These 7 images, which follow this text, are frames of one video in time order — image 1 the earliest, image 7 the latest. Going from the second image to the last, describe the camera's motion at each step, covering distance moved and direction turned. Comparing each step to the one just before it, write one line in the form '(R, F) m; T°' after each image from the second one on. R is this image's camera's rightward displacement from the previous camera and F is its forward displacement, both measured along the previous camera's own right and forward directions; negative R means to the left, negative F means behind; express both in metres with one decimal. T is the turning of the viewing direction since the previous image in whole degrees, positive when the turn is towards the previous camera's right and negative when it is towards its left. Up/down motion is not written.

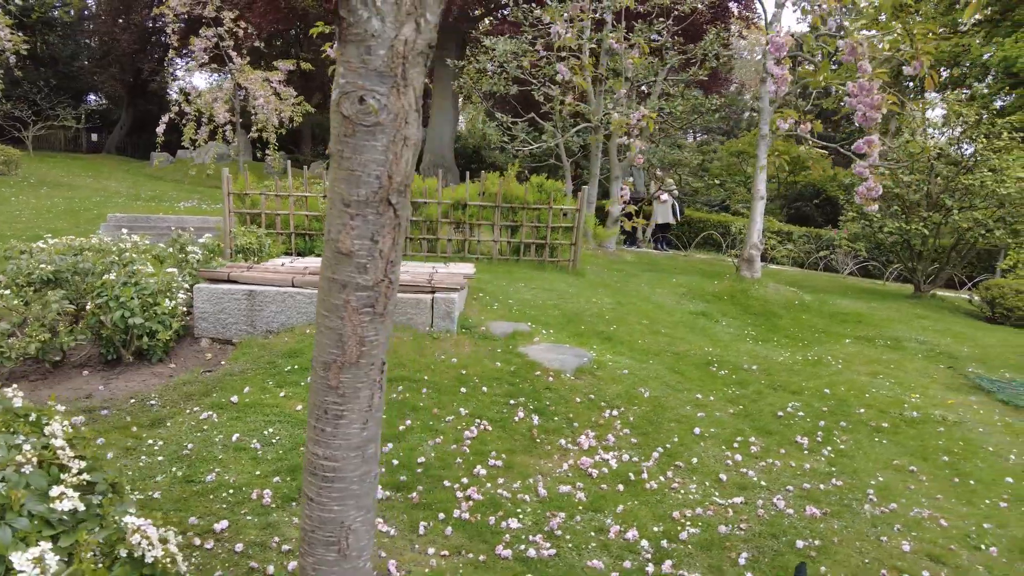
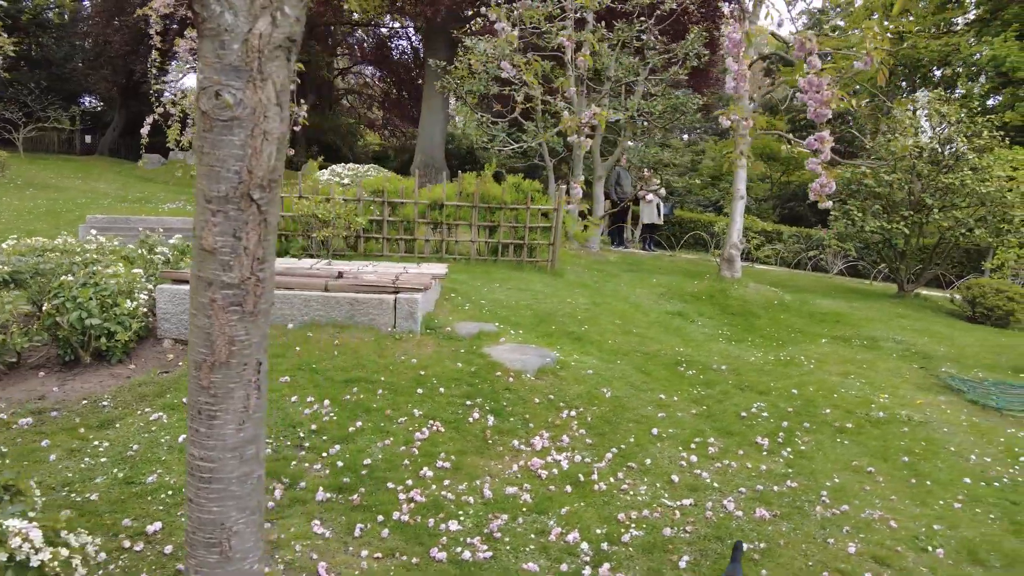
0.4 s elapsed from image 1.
(+0.3, 0.0) m; 0°
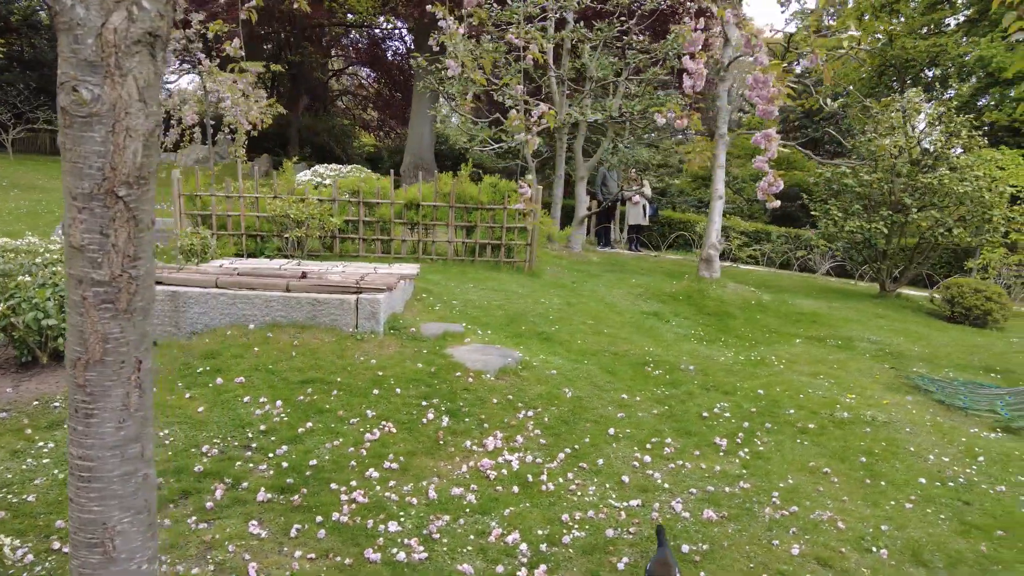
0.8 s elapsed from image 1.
(+0.3, 0.0) m; 0°
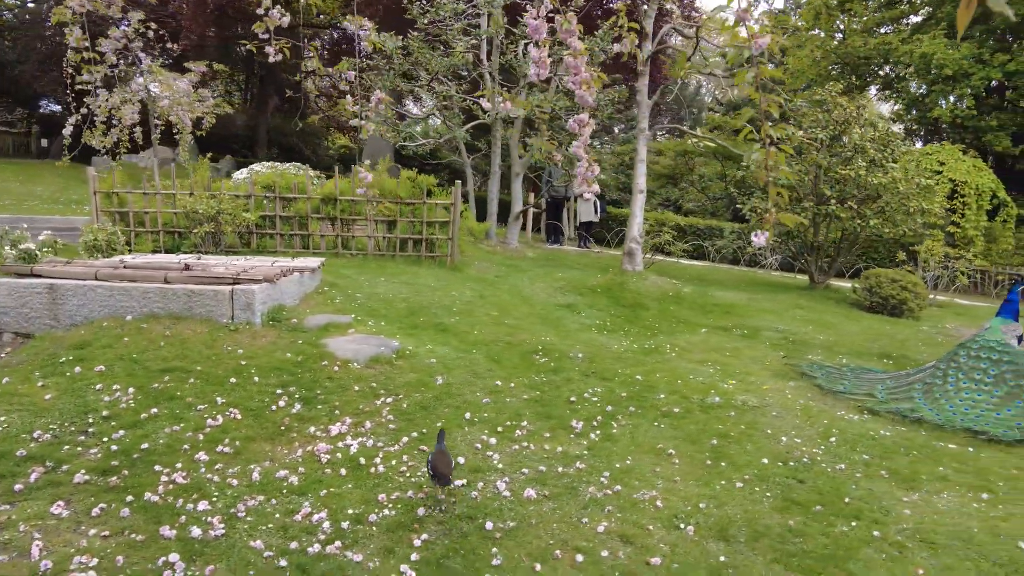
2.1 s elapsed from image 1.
(+1.0, -0.1) m; +1°
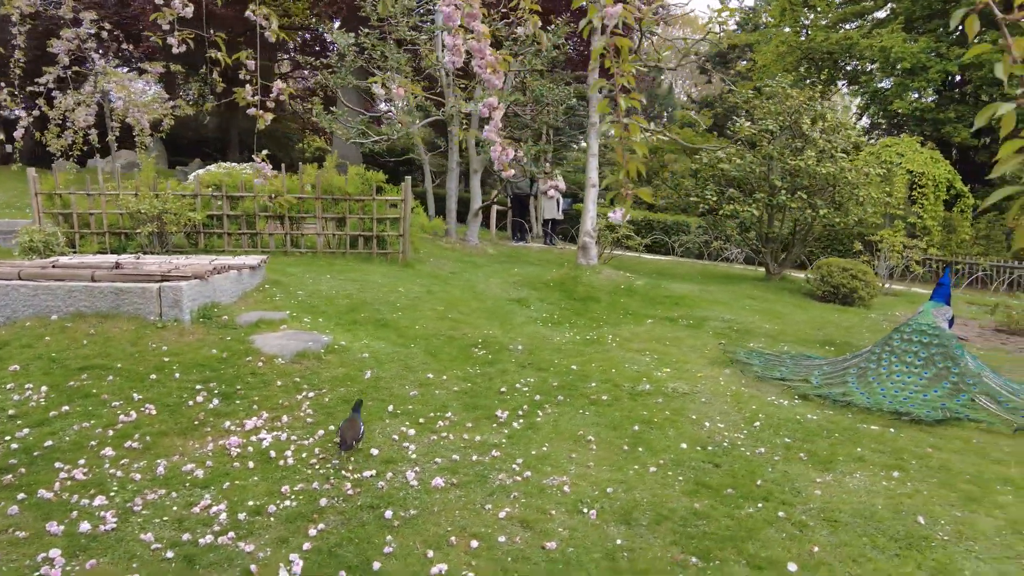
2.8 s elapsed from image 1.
(+0.5, 0.0) m; +1°
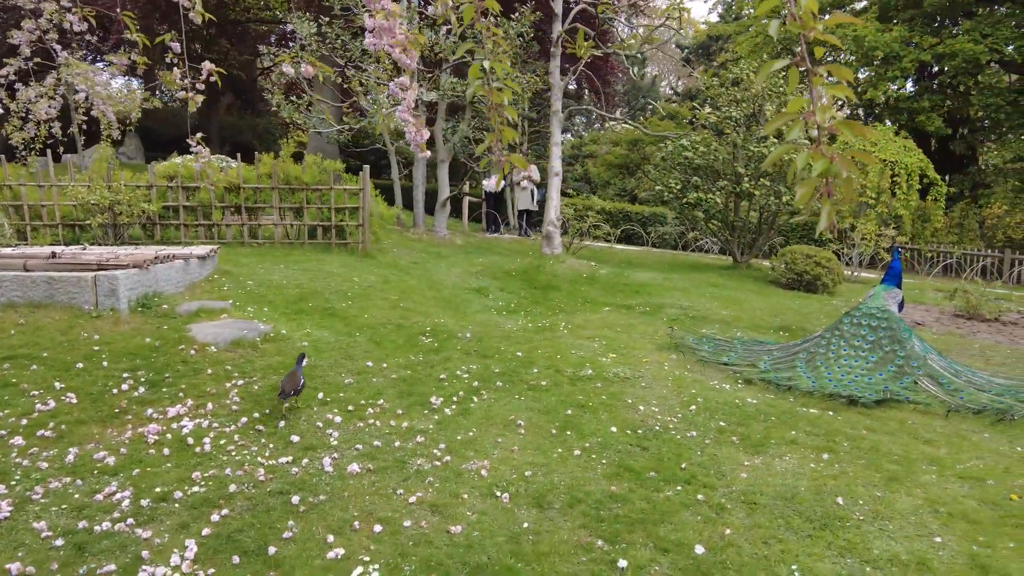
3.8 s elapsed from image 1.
(+0.5, +0.1) m; +1°
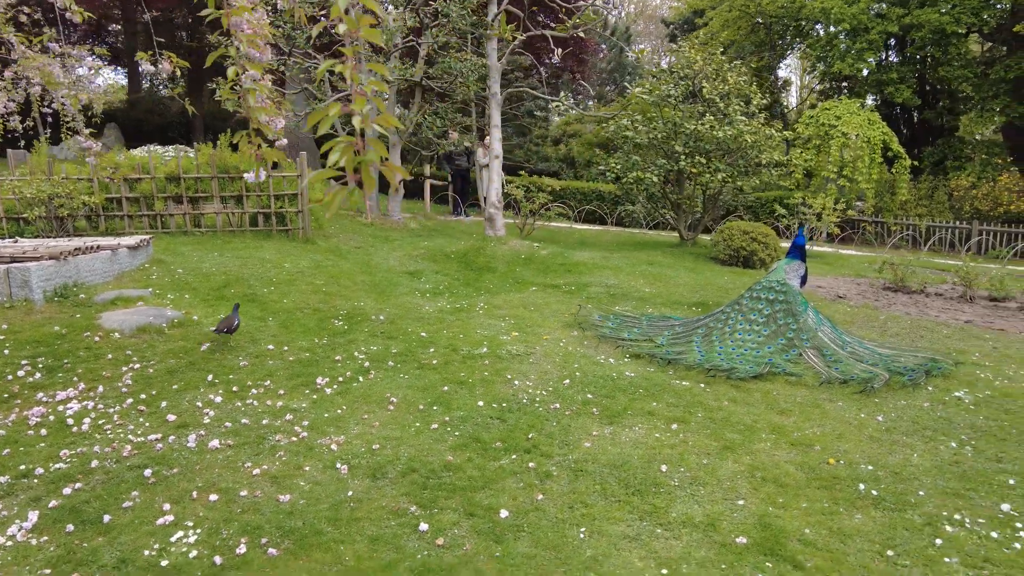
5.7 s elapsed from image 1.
(+1.0, -0.2) m; -1°
